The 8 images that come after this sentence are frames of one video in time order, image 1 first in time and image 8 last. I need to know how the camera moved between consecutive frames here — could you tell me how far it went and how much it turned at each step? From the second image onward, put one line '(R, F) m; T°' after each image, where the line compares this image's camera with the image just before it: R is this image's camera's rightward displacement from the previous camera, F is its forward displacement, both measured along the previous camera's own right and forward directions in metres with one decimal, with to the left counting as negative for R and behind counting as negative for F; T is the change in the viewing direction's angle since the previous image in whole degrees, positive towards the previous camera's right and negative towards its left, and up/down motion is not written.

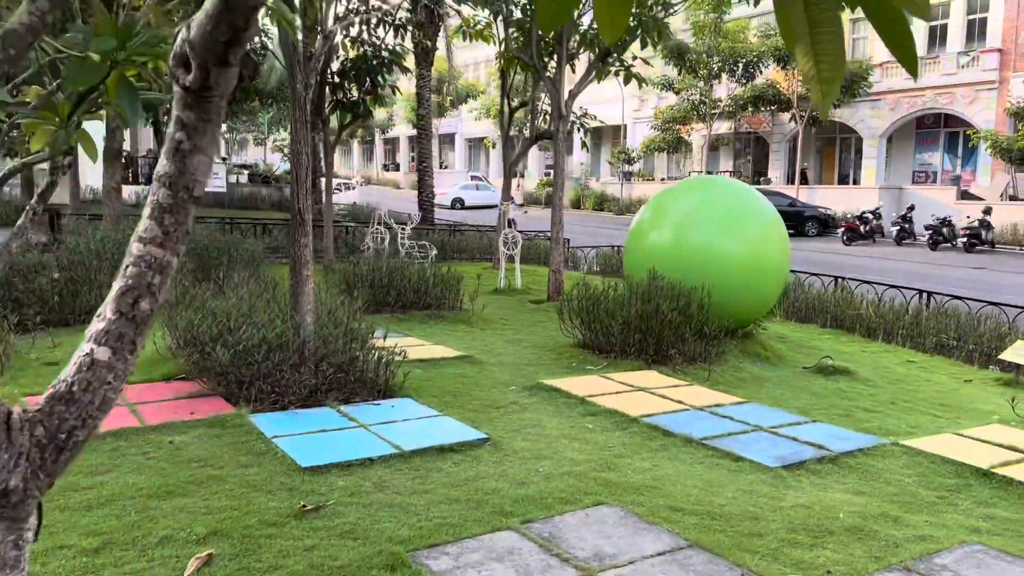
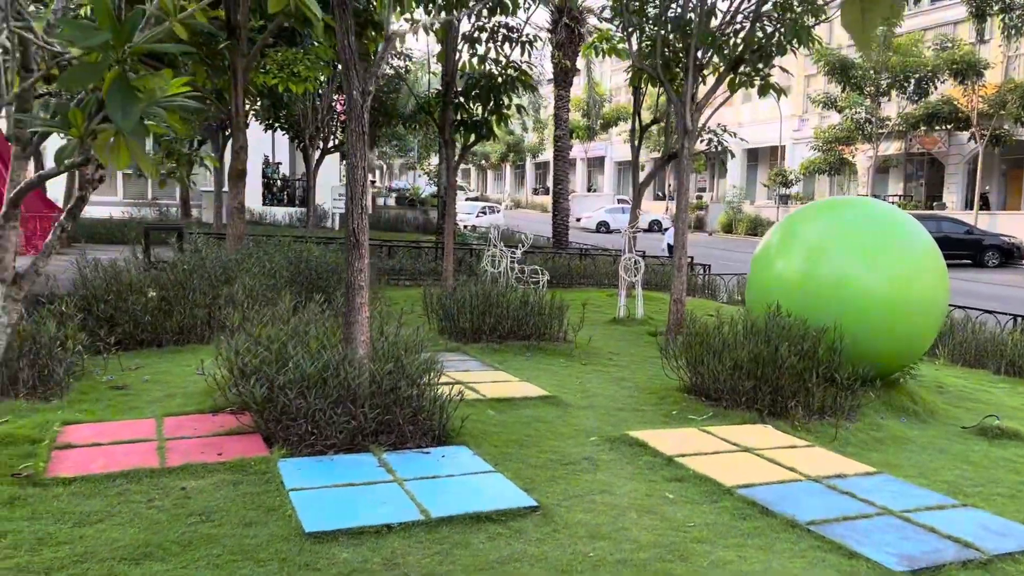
(+0.4, +0.7) m; -10°
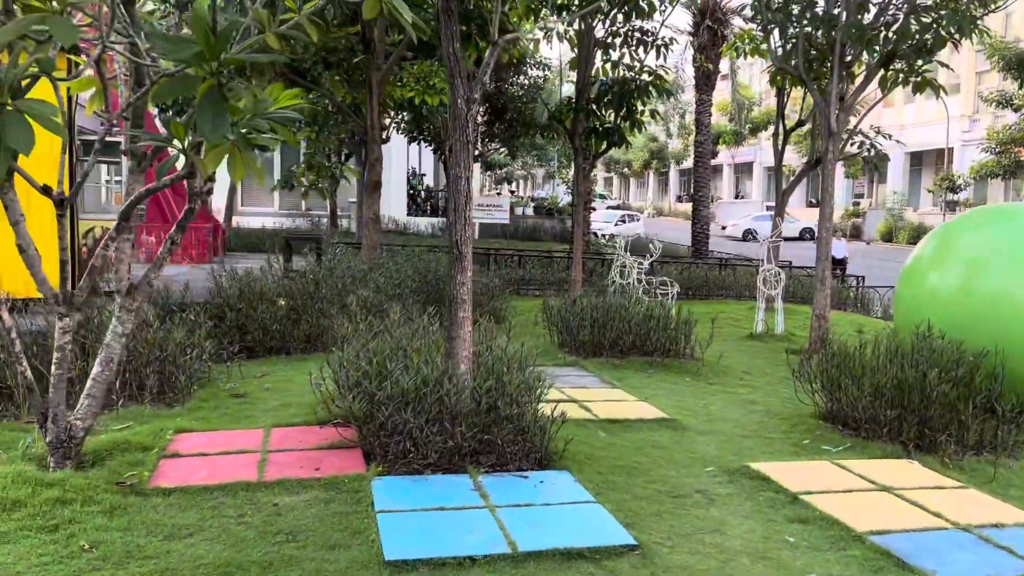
(+0.2, +0.3) m; -10°
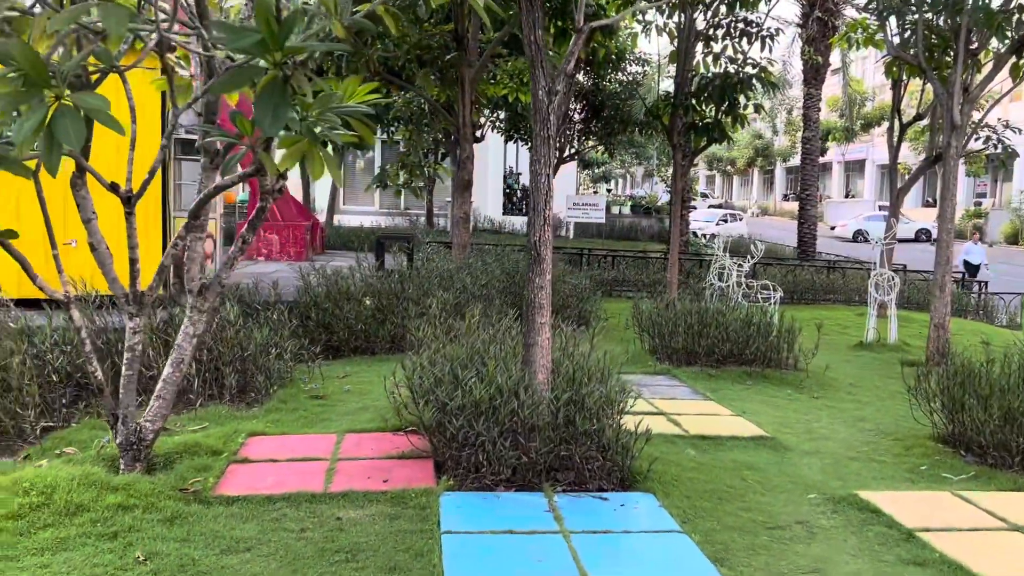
(+0.1, +0.3) m; -7°
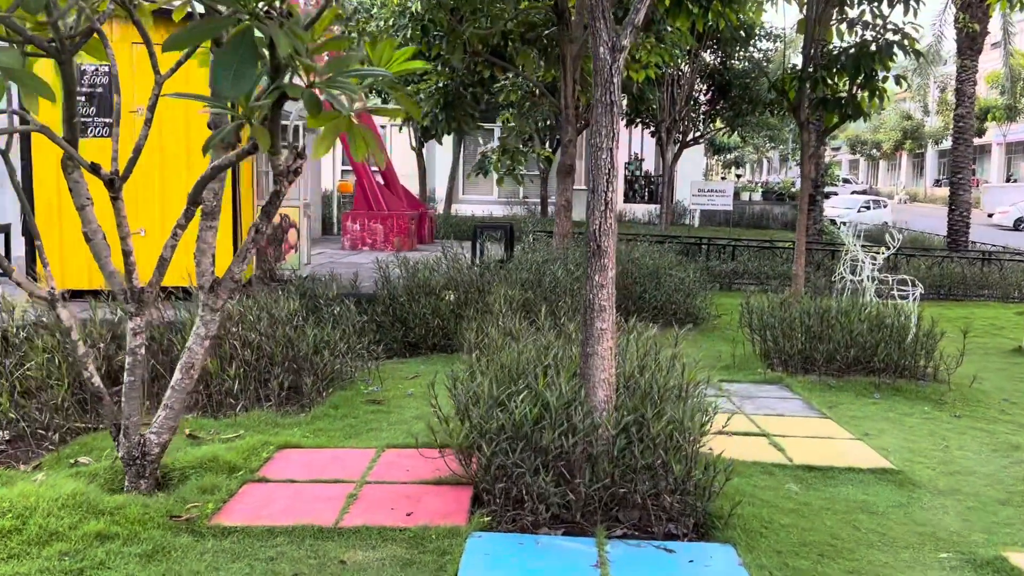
(+0.3, +0.7) m; -9°
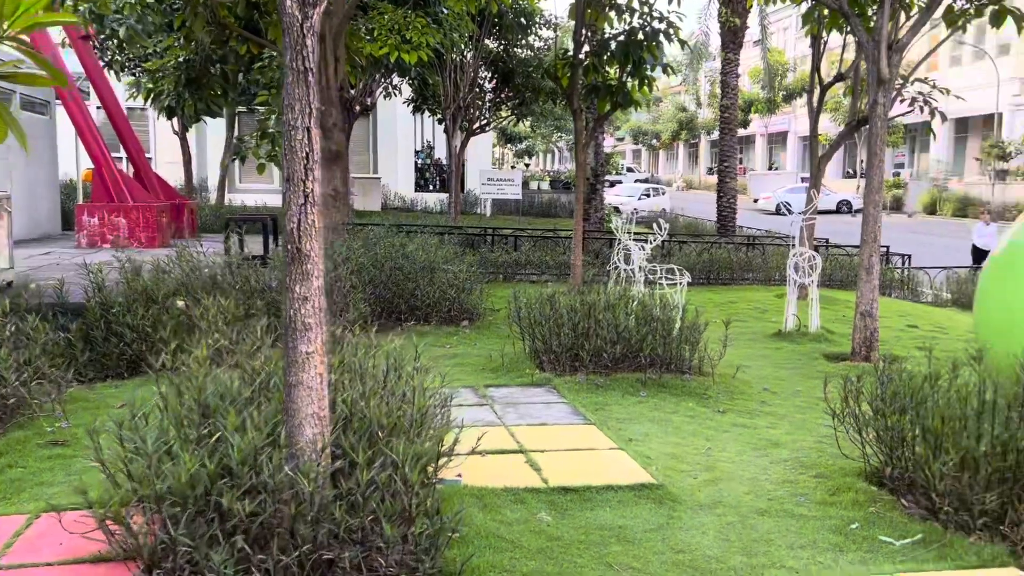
(+0.4, +0.6) m; +13°
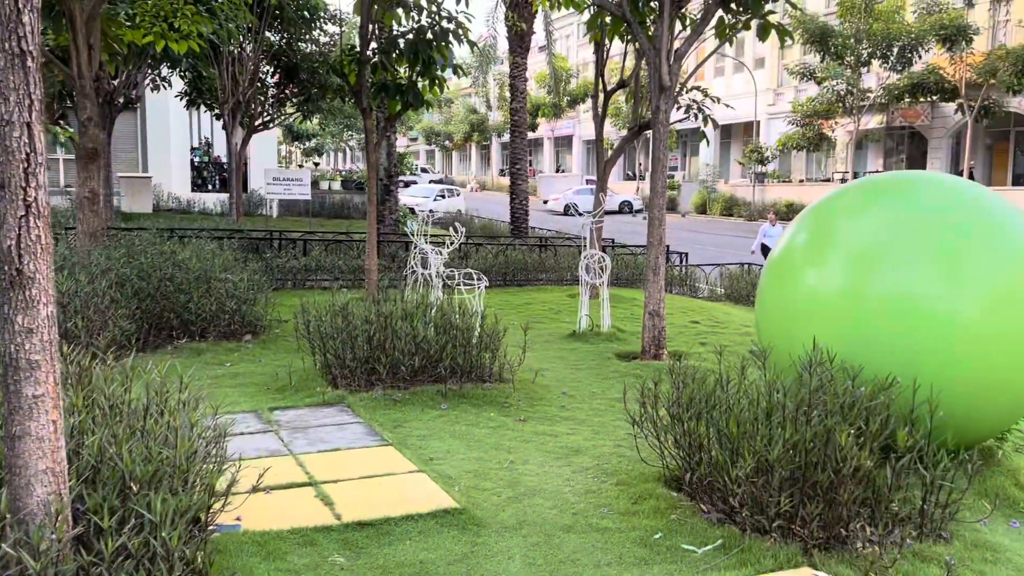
(0.0, +0.3) m; +14°
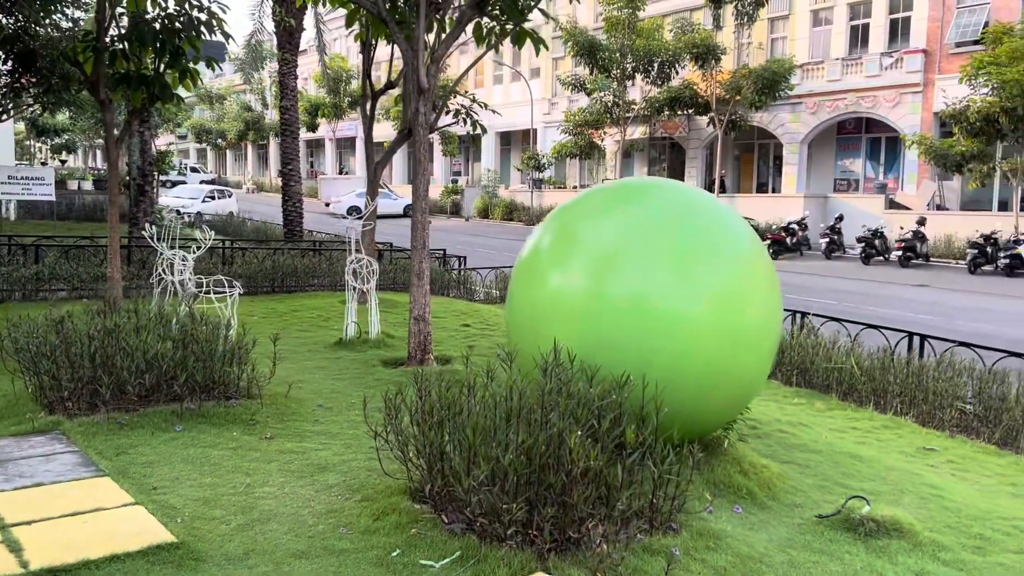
(+0.2, +0.1) m; +14°
